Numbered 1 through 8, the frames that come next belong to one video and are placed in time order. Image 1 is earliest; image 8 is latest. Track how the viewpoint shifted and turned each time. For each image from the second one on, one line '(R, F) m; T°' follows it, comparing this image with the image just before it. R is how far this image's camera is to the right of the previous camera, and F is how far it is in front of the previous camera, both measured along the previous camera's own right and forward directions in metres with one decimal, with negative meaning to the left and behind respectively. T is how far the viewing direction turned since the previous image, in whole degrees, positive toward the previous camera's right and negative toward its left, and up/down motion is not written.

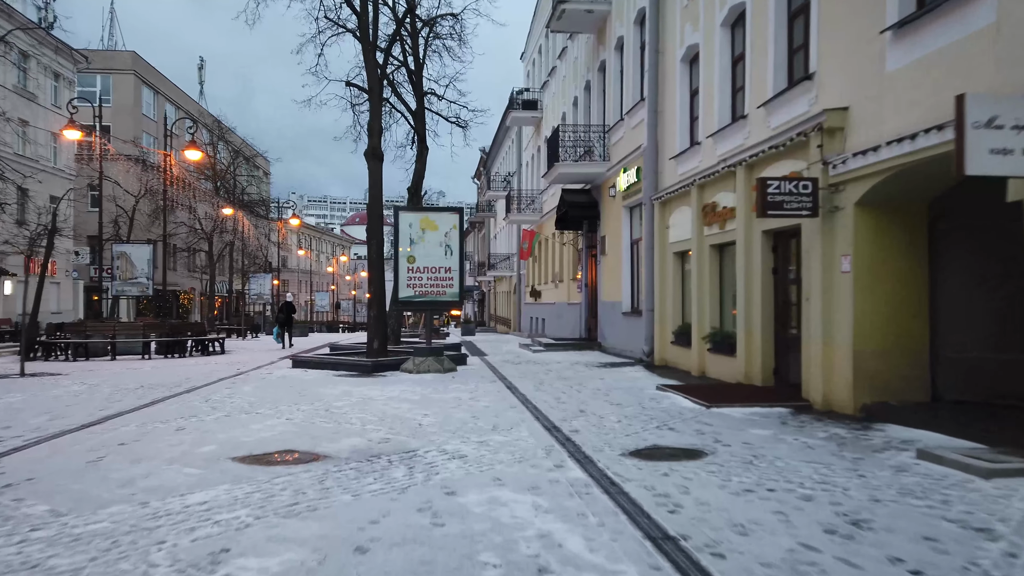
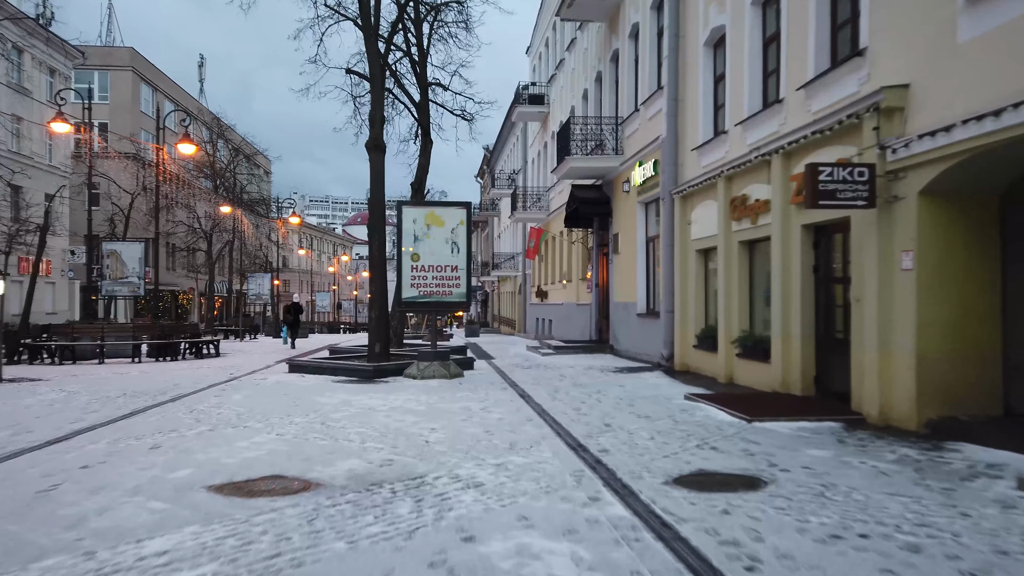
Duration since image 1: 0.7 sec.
(-0.2, +0.9) m; 0°
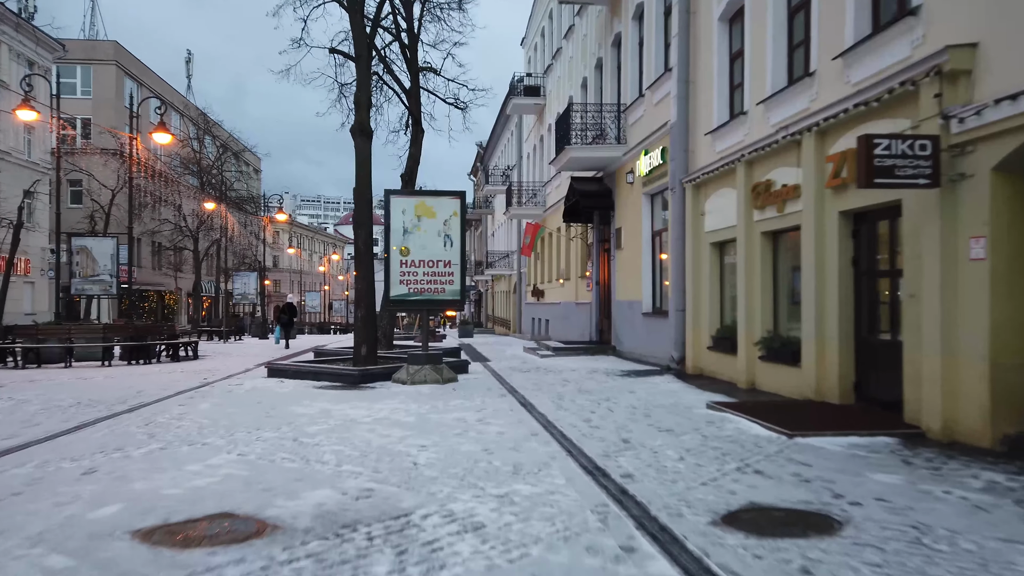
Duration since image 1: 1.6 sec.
(-0.1, +1.1) m; +1°
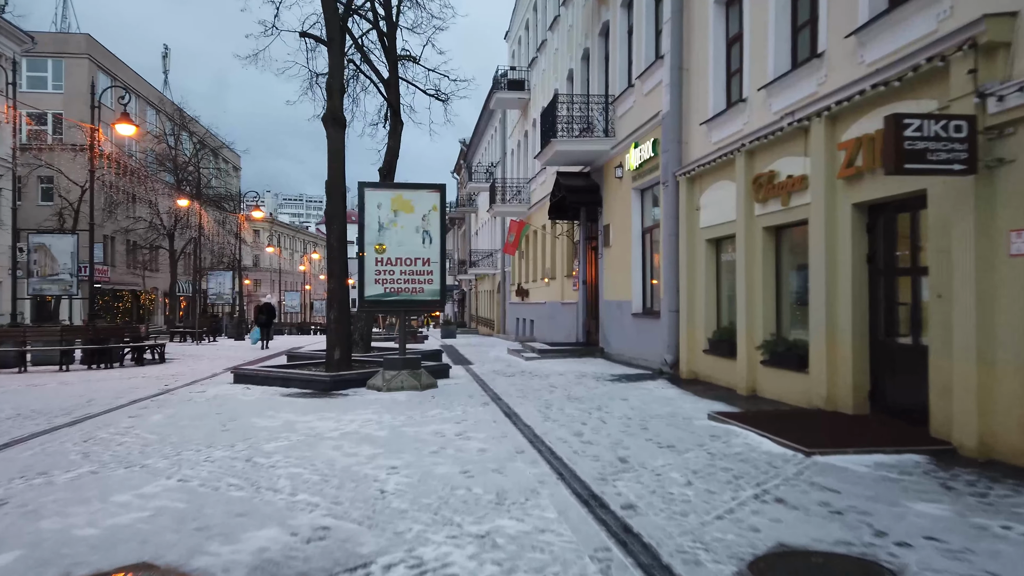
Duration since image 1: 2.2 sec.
(0.0, +0.8) m; +1°
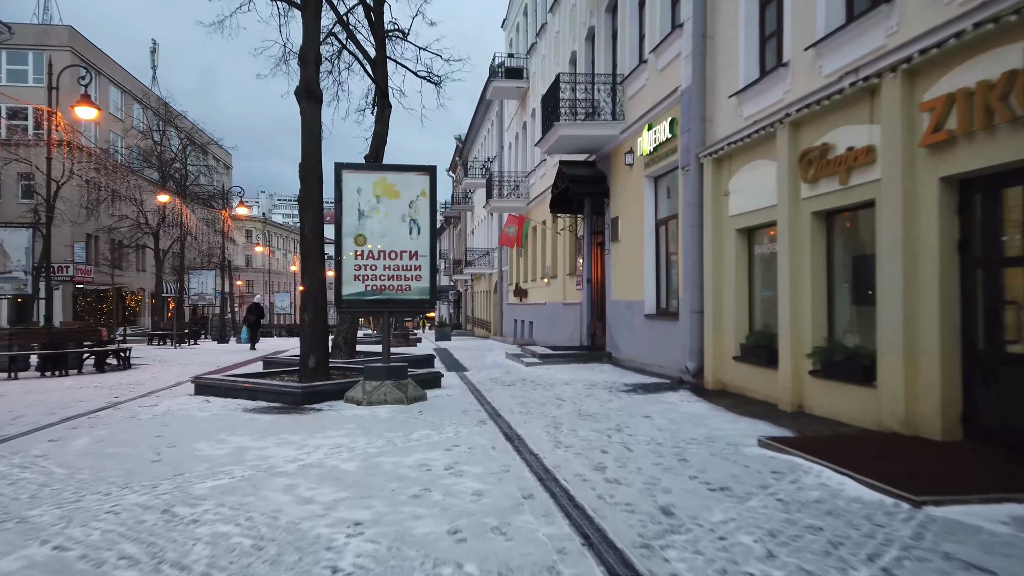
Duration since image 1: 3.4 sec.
(-0.1, +1.5) m; 0°
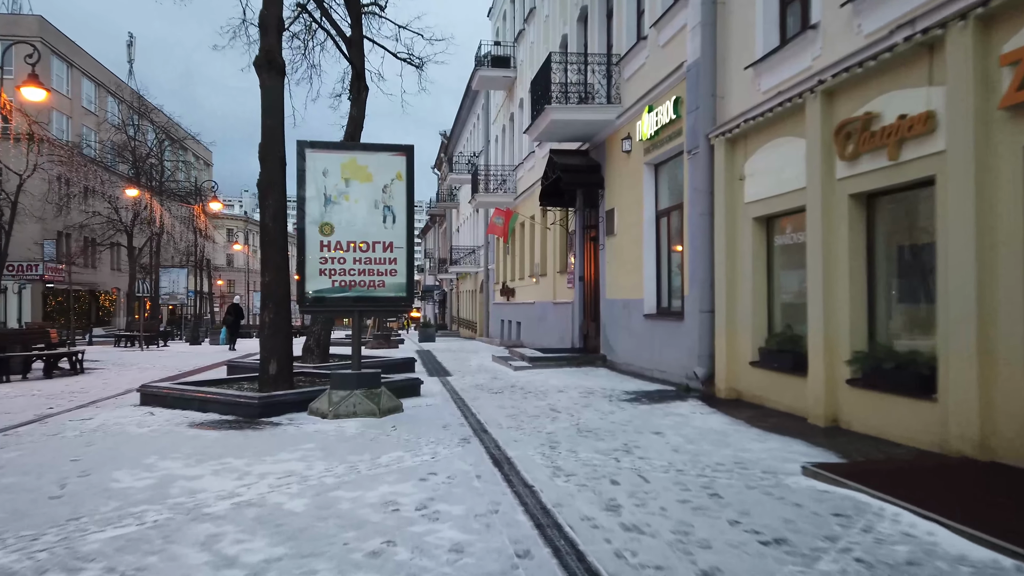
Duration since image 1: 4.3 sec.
(0.0, +1.2) m; +1°
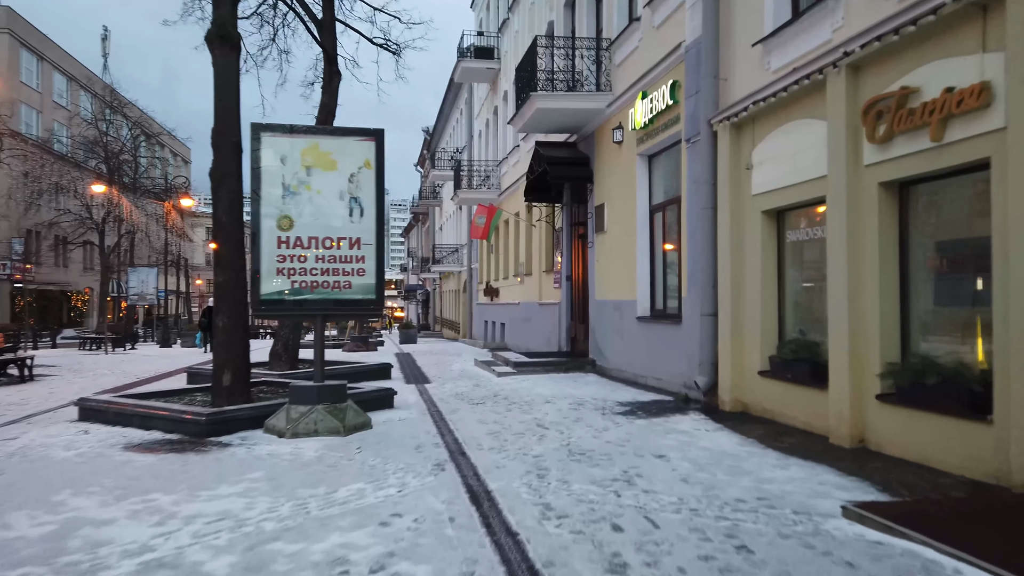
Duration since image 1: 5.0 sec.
(0.0, +0.9) m; +1°
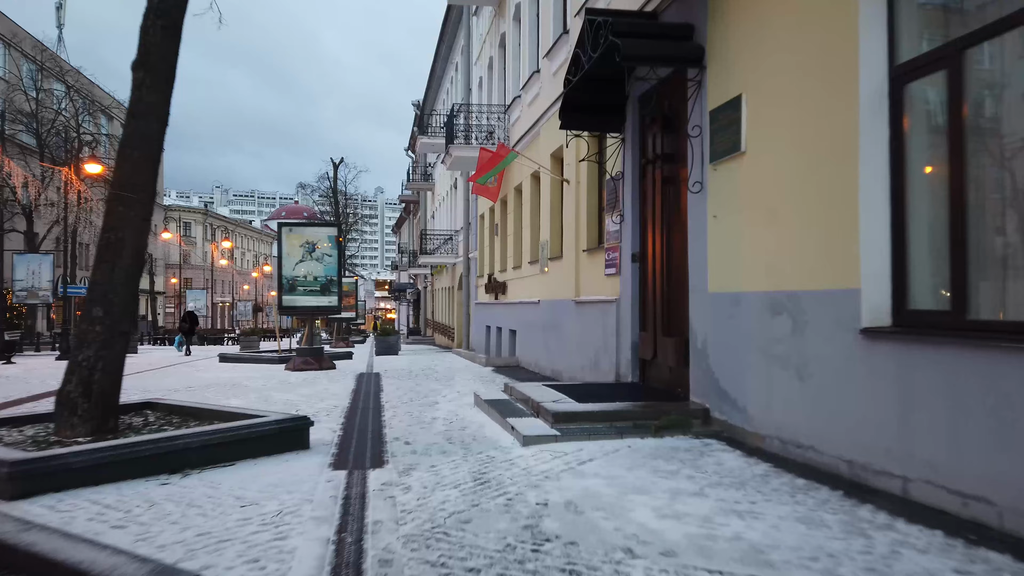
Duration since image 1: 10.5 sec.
(-0.4, +6.6) m; 0°
